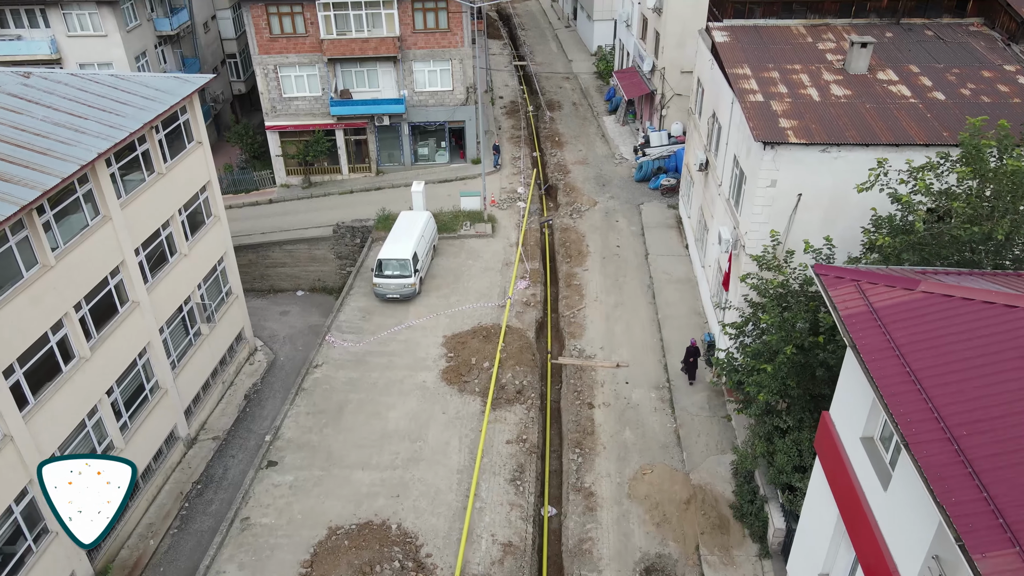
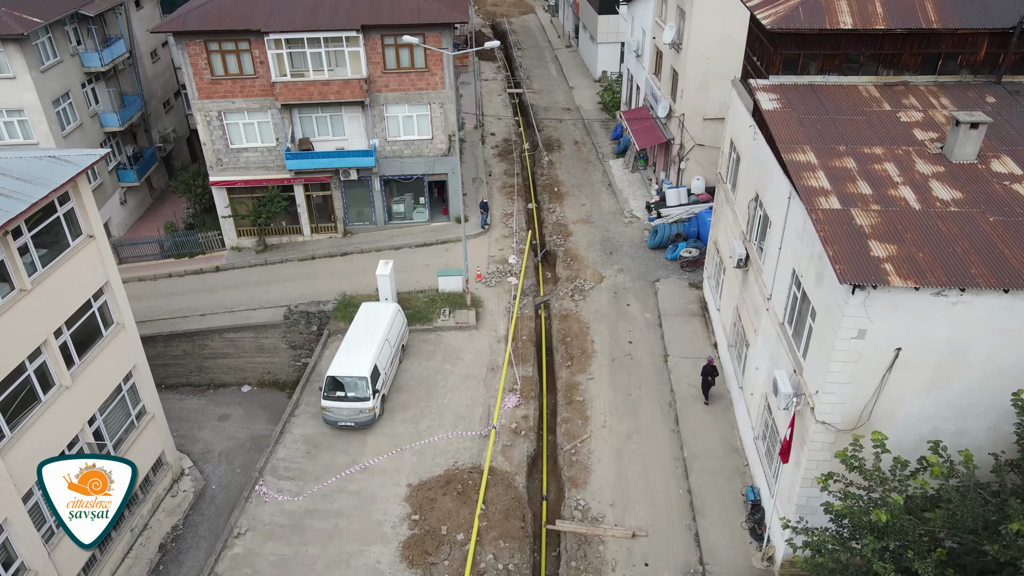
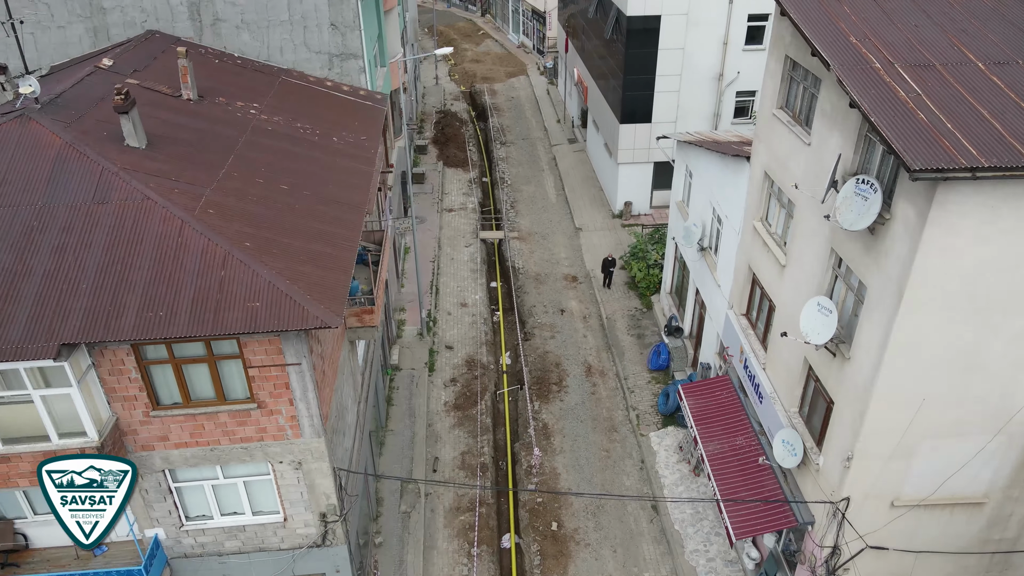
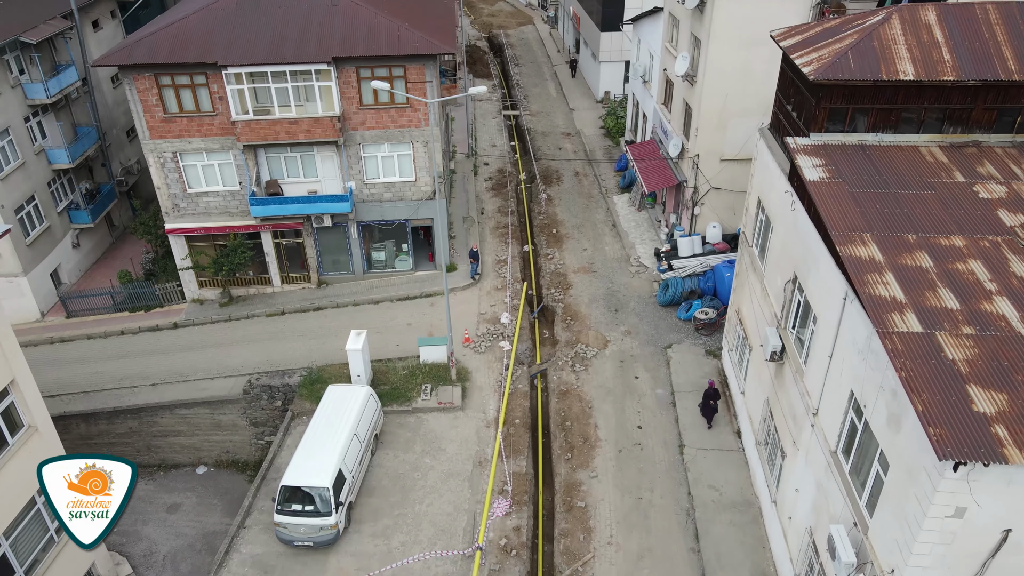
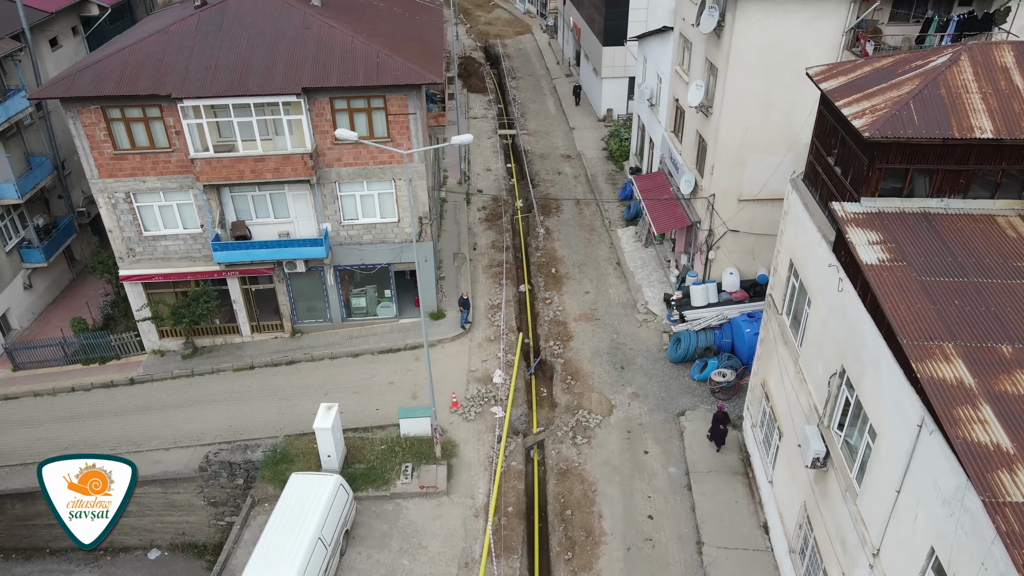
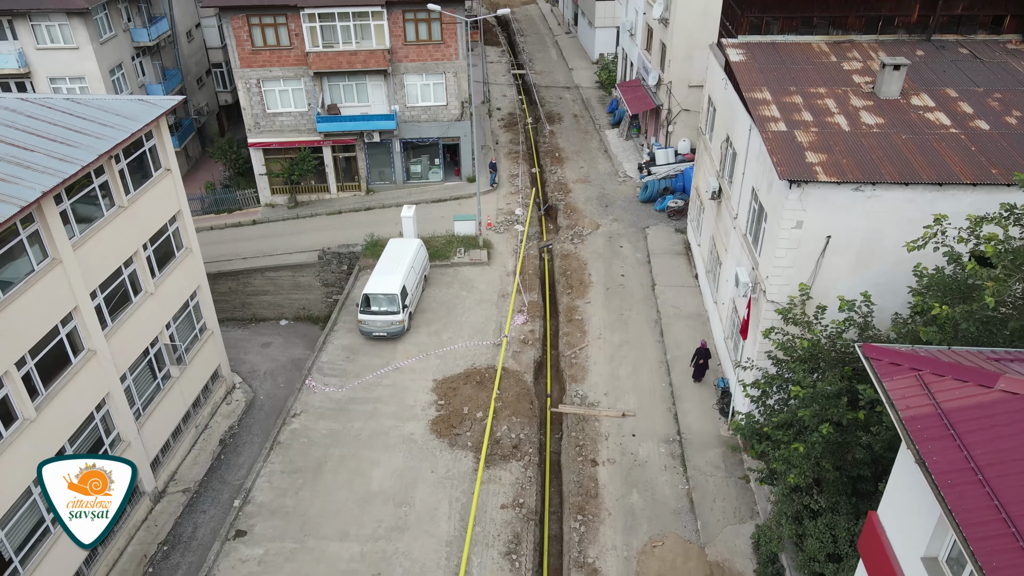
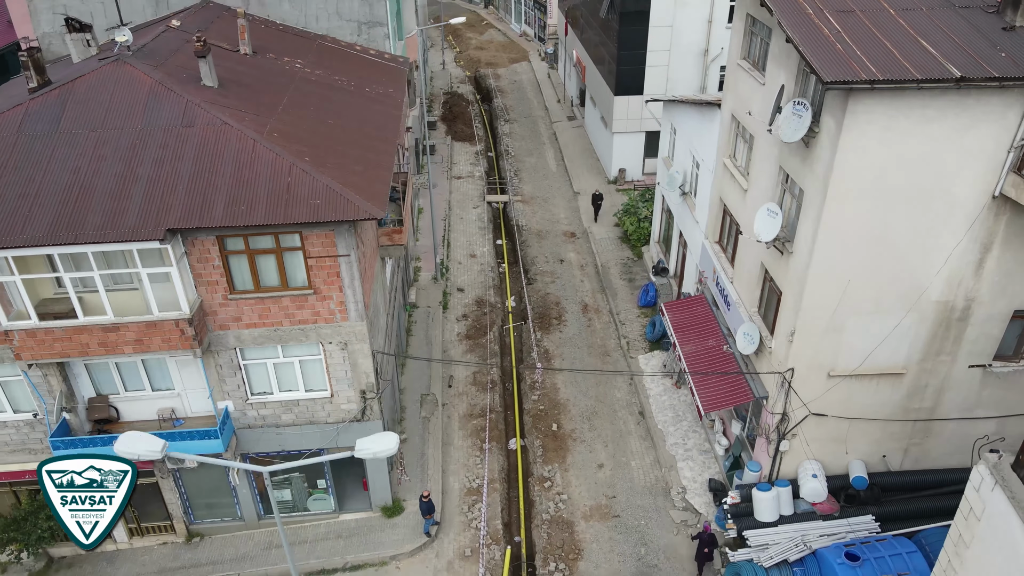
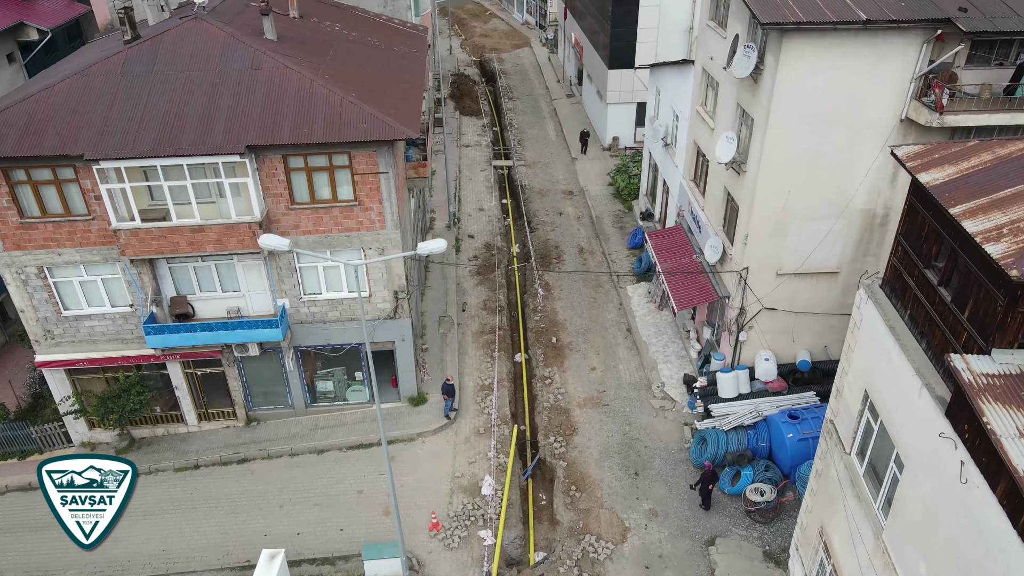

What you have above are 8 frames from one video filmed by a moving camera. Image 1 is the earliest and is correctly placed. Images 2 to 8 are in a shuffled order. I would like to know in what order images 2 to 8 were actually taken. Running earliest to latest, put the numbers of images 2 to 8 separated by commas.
6, 2, 4, 5, 8, 7, 3
